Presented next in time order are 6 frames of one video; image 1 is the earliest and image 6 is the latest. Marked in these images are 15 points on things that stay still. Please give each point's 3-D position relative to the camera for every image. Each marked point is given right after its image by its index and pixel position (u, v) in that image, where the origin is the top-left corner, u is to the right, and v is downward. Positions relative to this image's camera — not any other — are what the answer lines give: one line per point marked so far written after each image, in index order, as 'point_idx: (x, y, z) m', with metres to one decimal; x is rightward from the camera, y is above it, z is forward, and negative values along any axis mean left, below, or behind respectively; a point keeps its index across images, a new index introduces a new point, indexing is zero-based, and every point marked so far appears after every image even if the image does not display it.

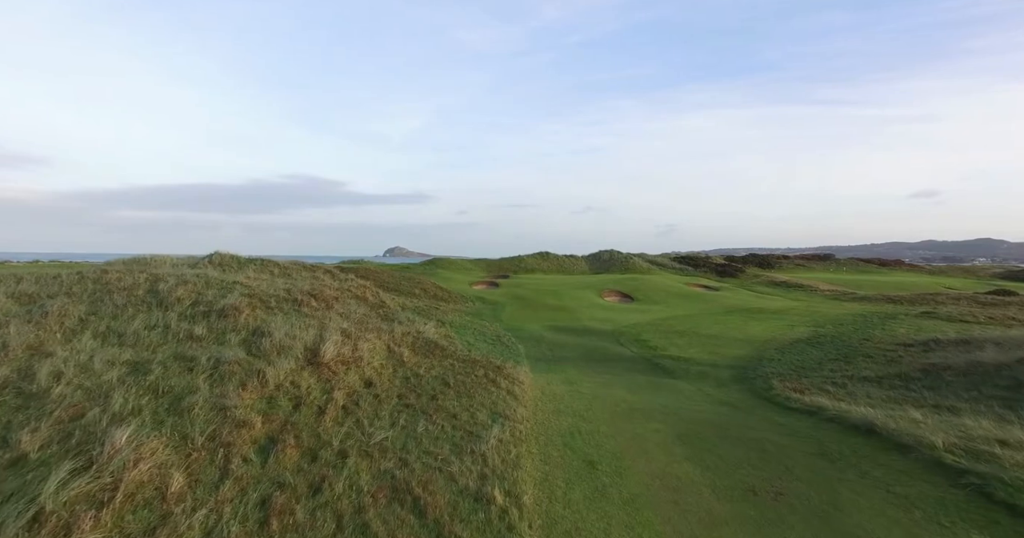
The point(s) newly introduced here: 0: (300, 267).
0: (-8.3, 0.0, +17.5) m
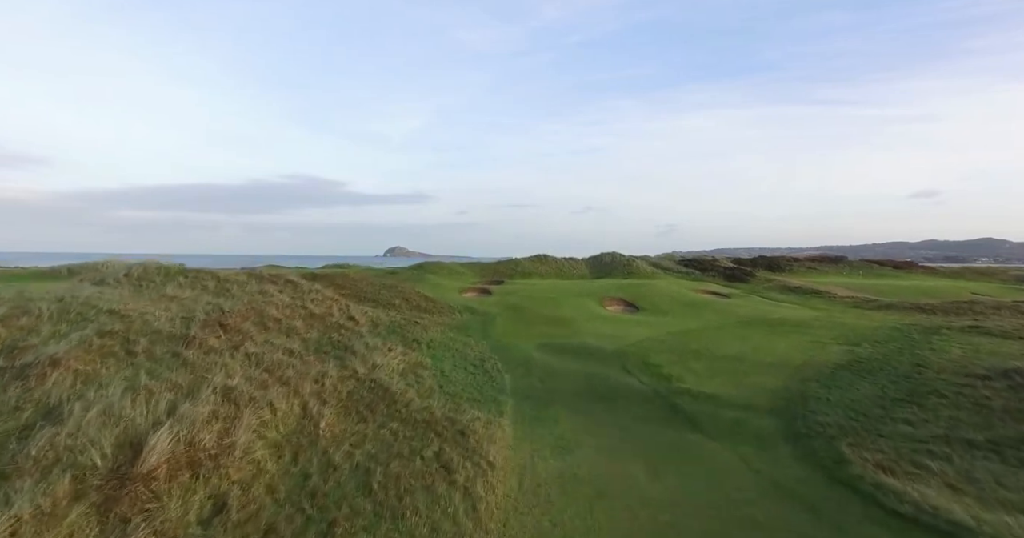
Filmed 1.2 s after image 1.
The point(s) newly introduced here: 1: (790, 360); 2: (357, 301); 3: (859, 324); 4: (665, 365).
0: (-8.7, -0.3, +15.2) m
1: (+8.1, -2.7, +12.7) m
2: (-6.5, -1.5, +18.5) m
3: (+15.5, -2.4, +19.6) m
4: (+4.4, -2.8, +12.5) m
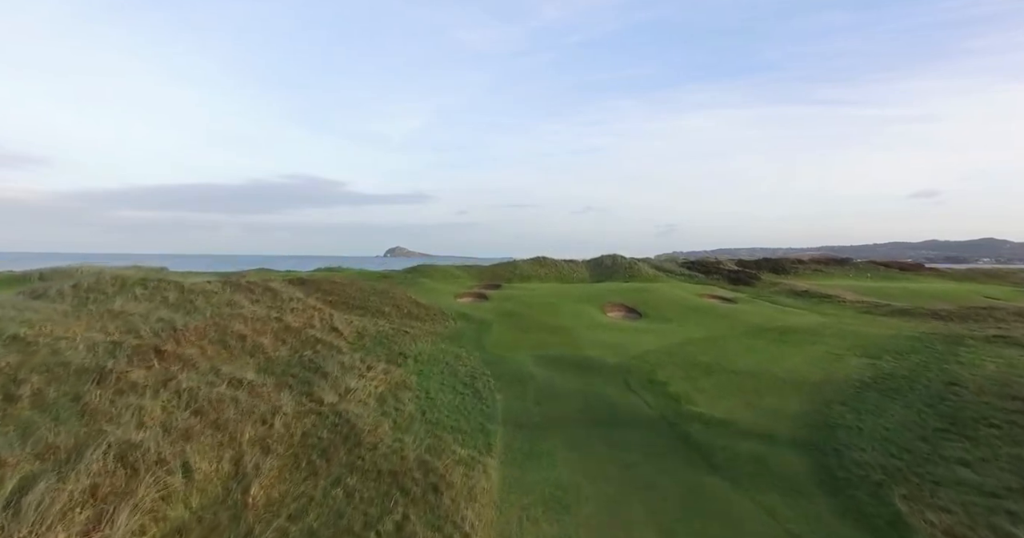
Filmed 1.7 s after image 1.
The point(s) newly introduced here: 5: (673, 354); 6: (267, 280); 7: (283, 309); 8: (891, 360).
0: (-8.9, -0.5, +14.2) m
1: (+7.9, -2.9, +11.7) m
2: (-6.7, -1.7, +17.5) m
3: (+15.4, -2.7, +18.6) m
4: (+4.2, -3.0, +11.4) m
5: (+5.4, -2.8, +14.6) m
6: (-10.2, -0.6, +18.2) m
7: (-7.0, -1.2, +13.3) m
8: (+11.7, -2.8, +13.5) m
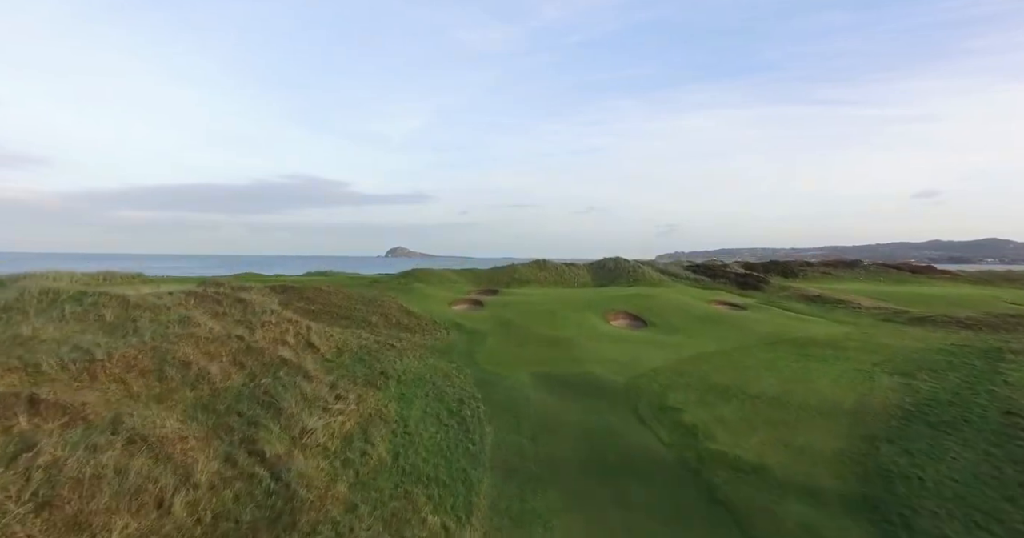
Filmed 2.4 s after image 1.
0: (-9.0, -0.8, +12.8) m
1: (+7.8, -3.1, +10.3) m
2: (-6.8, -1.9, +16.1) m
3: (+15.2, -2.9, +17.2) m
4: (+4.1, -3.3, +10.1) m
5: (+5.3, -3.1, +13.3) m
6: (-10.4, -0.8, +16.8) m
7: (-7.1, -1.5, +11.9) m
8: (+11.6, -3.1, +12.1) m
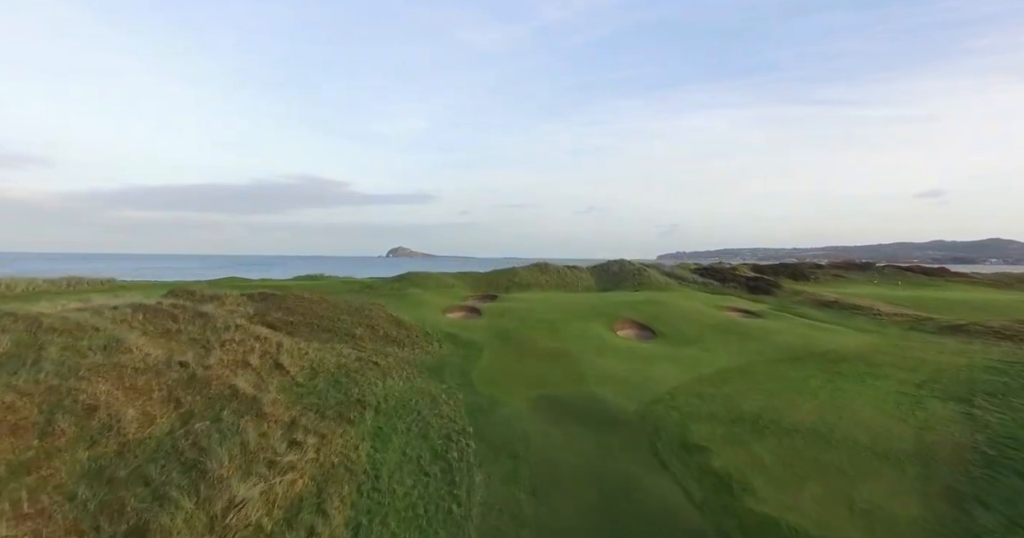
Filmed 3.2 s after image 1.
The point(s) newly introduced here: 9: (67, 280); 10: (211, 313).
0: (-9.1, -1.0, +11.2) m
1: (+7.7, -3.4, +8.7) m
2: (-6.9, -2.2, +14.5) m
3: (+15.2, -3.2, +15.6) m
4: (+4.0, -3.5, +8.5) m
5: (+5.2, -3.4, +11.7) m
6: (-10.4, -1.1, +15.2) m
7: (-7.2, -1.7, +10.3) m
8: (+11.5, -3.3, +10.5) m
9: (-19.0, -0.4, +18.7) m
10: (-8.3, -1.3, +12.0) m
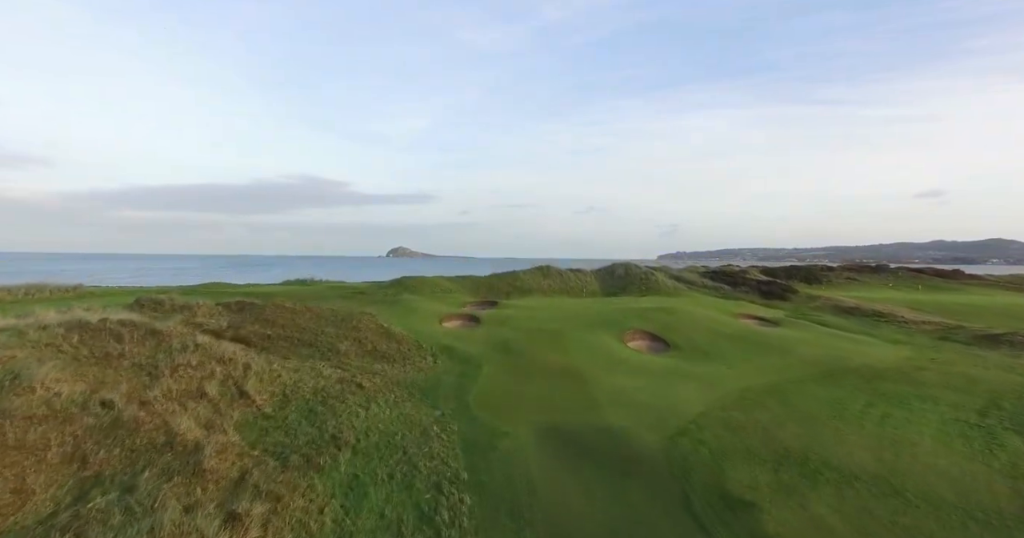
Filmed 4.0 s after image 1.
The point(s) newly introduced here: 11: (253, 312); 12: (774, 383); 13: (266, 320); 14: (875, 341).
0: (-9.0, -1.3, +9.7) m
1: (+7.8, -3.6, +7.1) m
2: (-6.9, -2.4, +12.9) m
3: (+15.2, -3.4, +14.0) m
4: (+4.0, -3.8, +6.9) m
5: (+5.3, -3.6, +10.1) m
6: (-10.4, -1.3, +13.7) m
7: (-7.1, -2.0, +8.8) m
8: (+11.6, -3.6, +8.9) m
9: (-19.0, -0.7, +17.1) m
10: (-8.2, -1.5, +10.5) m
11: (-9.3, -1.5, +15.6) m
12: (+8.1, -3.5, +13.5) m
13: (-8.5, -1.8, +15.1) m
14: (+16.0, -3.1, +19.2) m
